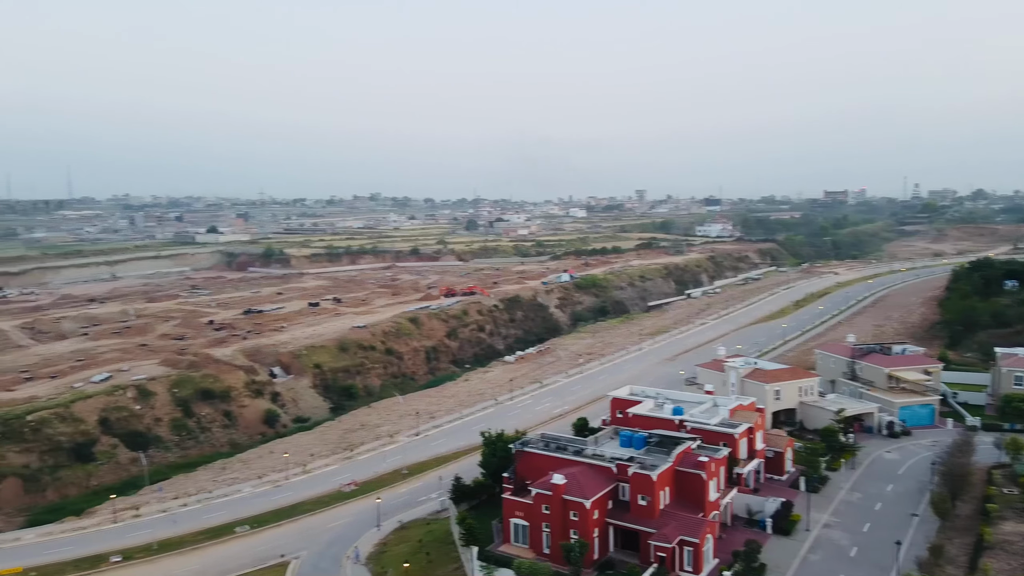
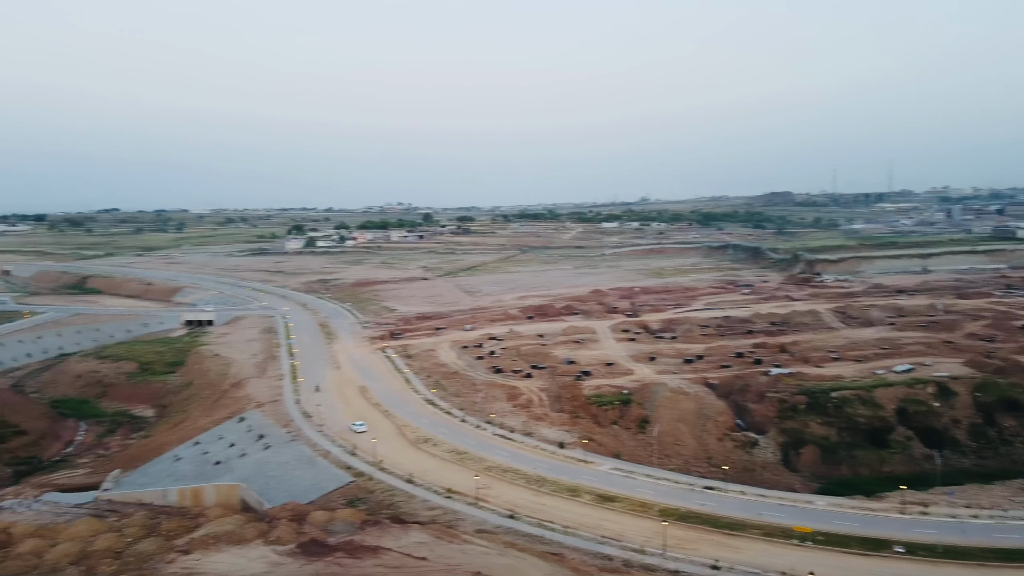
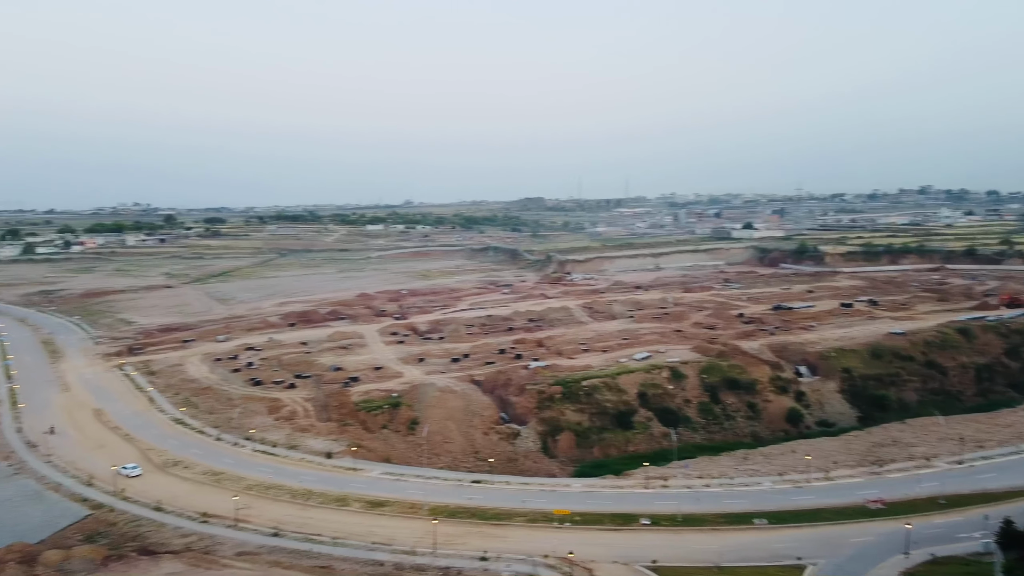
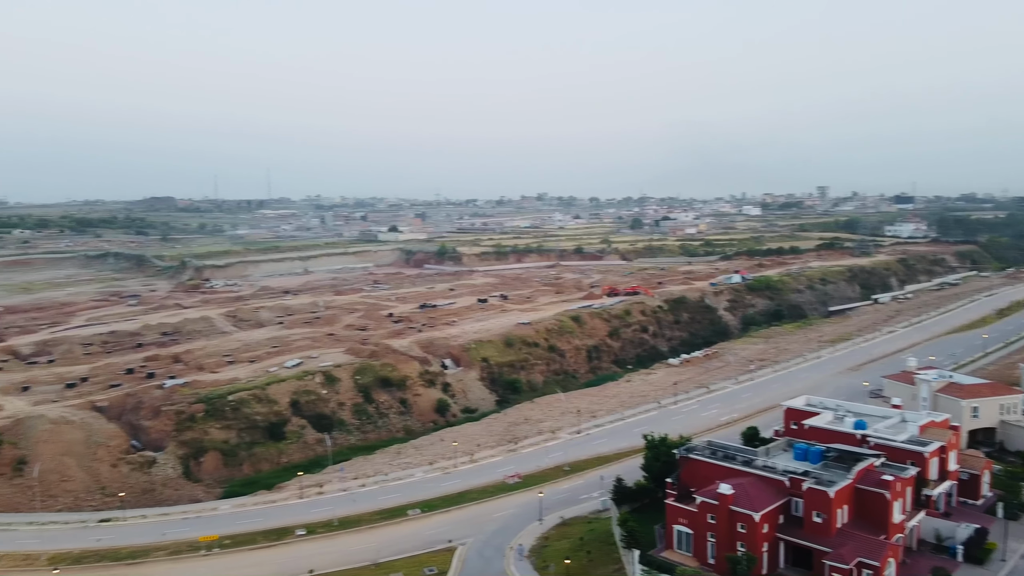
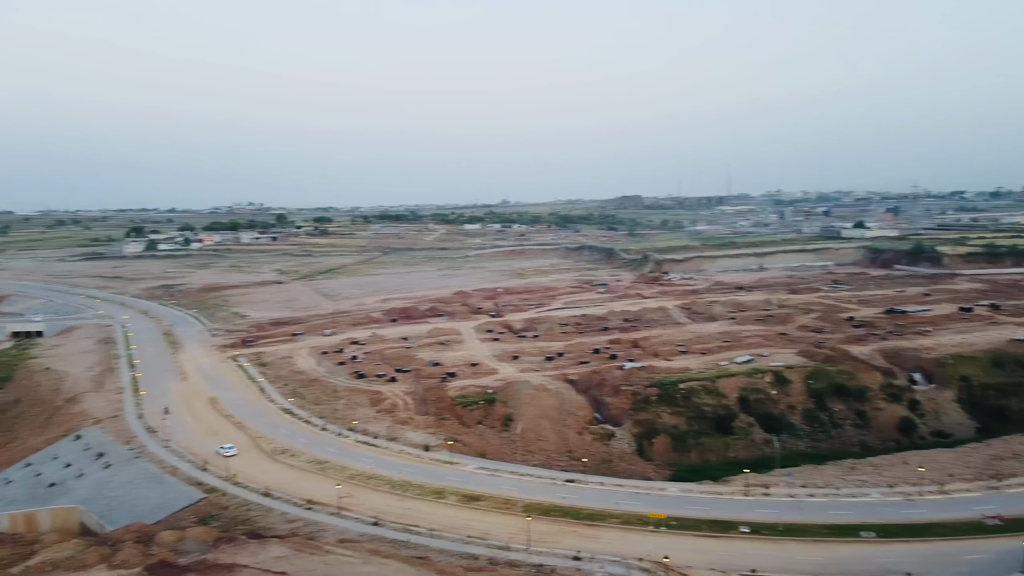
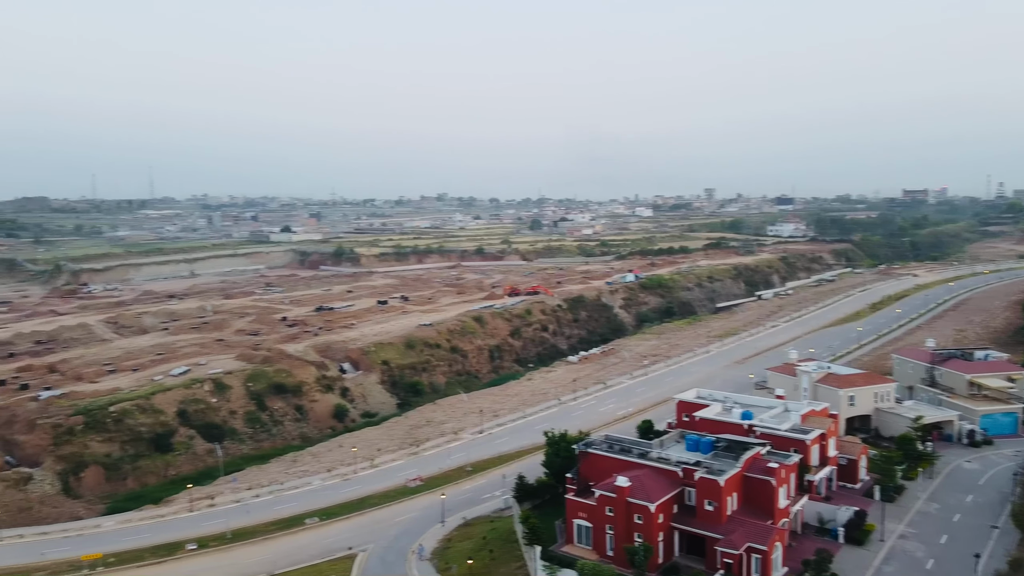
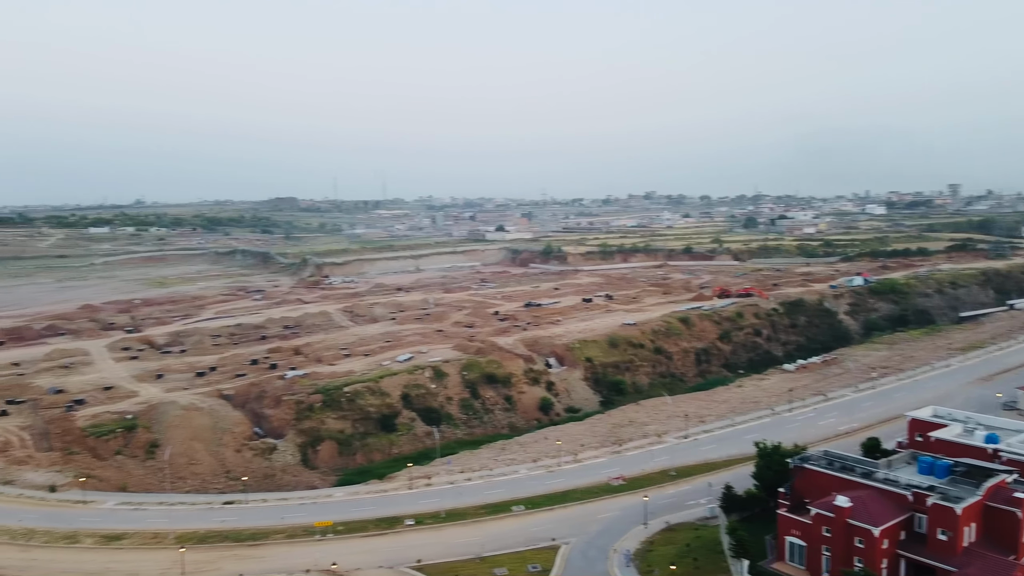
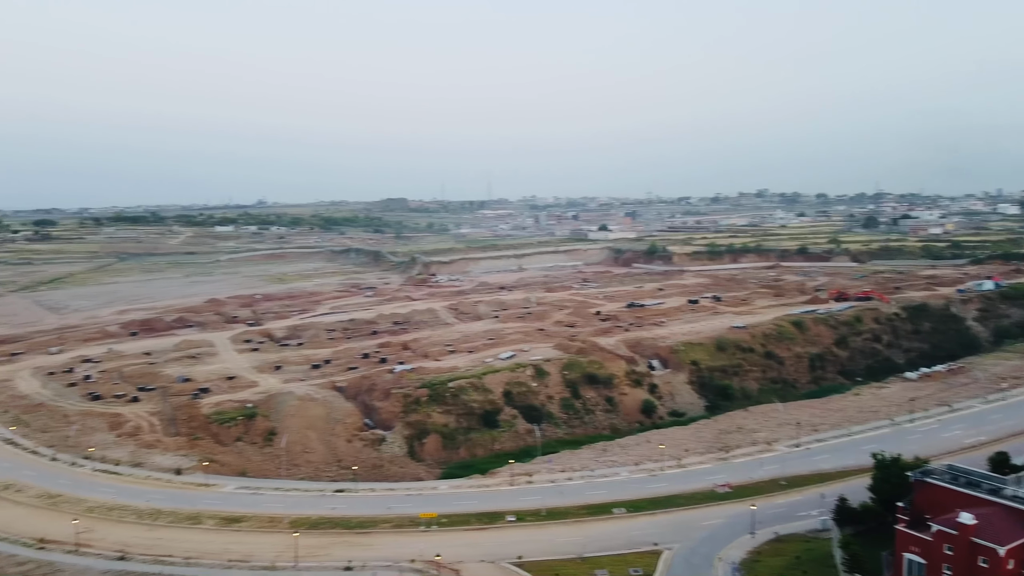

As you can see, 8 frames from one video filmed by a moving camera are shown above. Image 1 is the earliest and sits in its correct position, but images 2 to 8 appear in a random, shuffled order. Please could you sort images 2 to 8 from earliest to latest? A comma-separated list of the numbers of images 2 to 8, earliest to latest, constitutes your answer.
6, 4, 7, 8, 3, 5, 2
